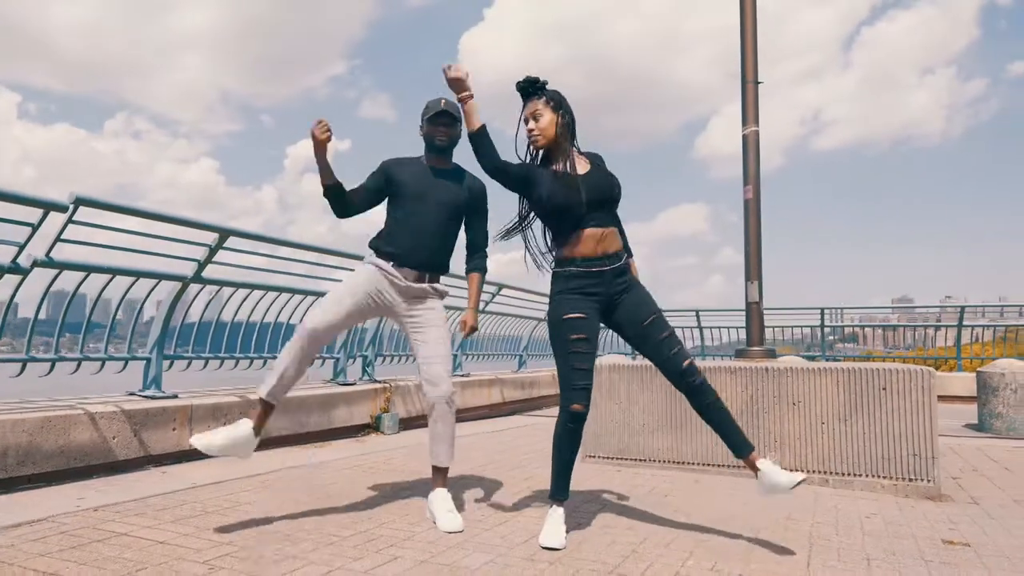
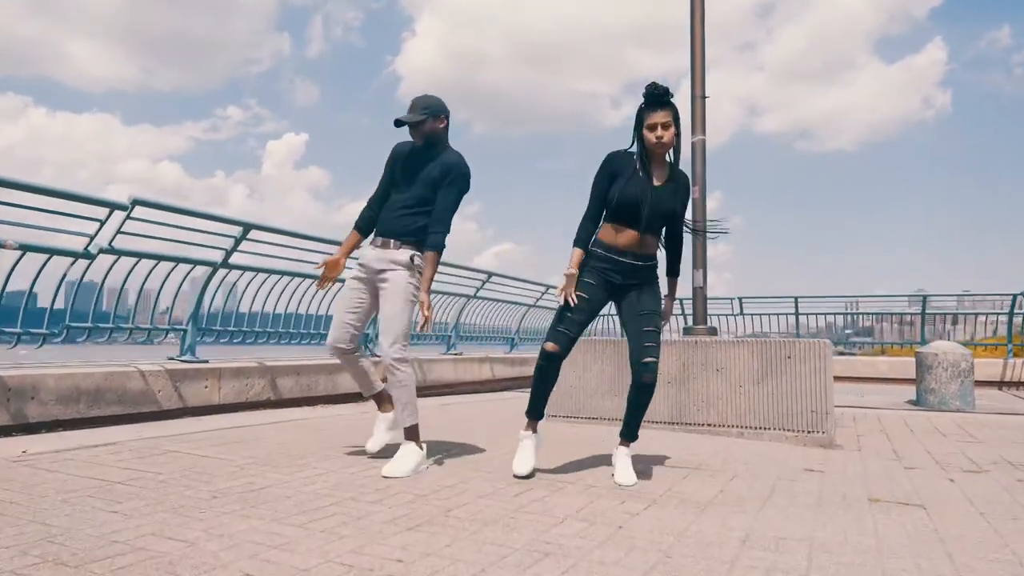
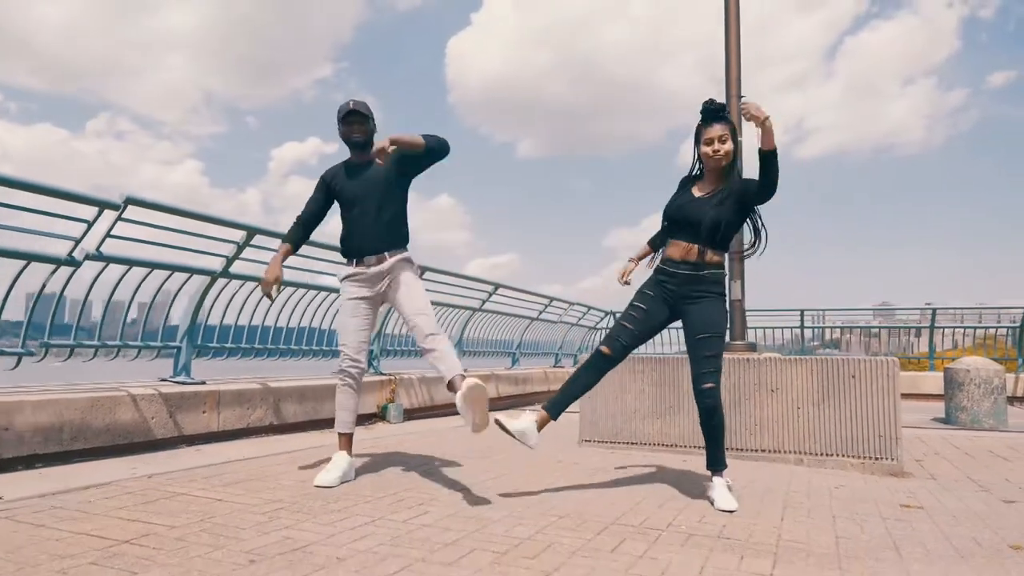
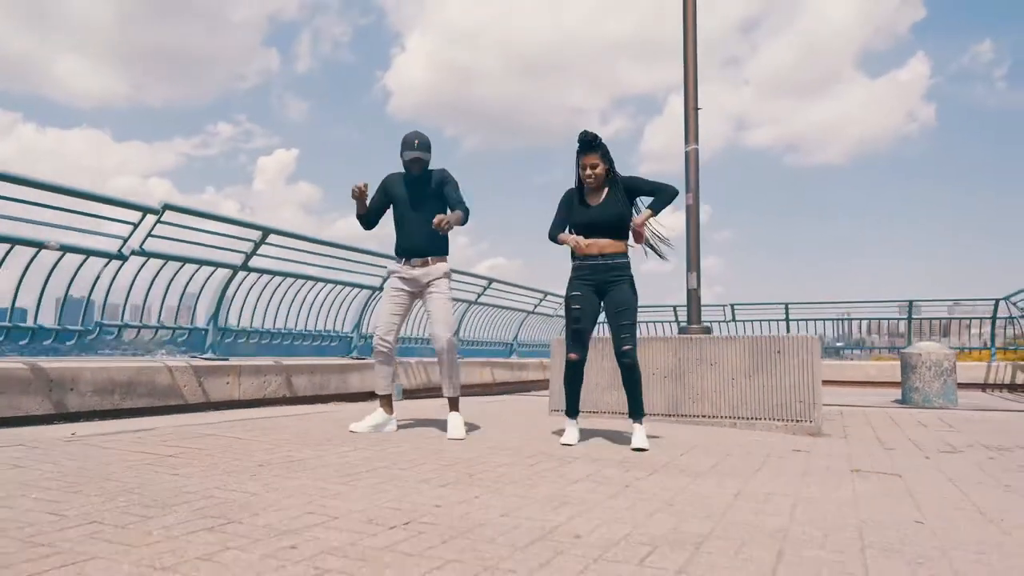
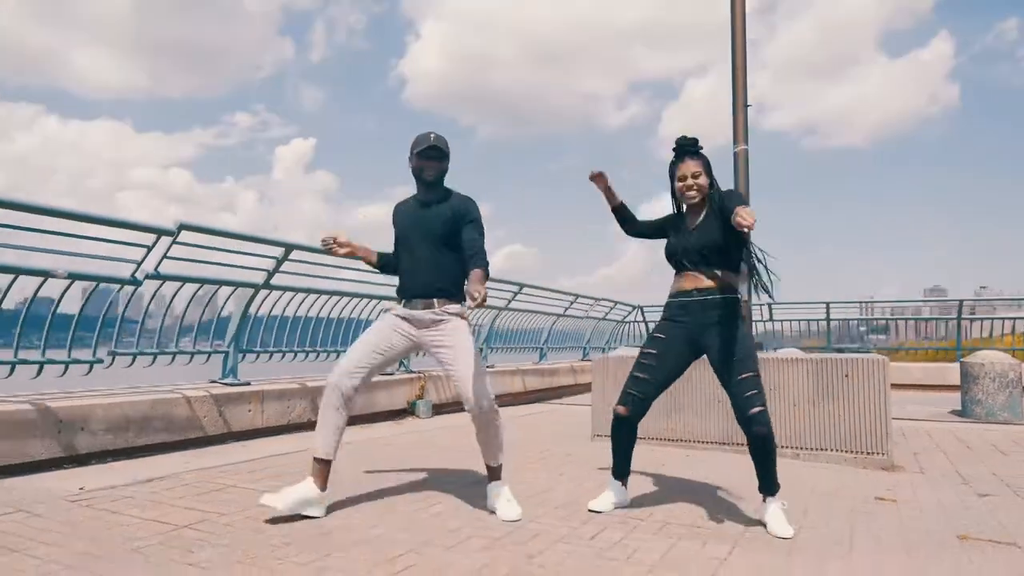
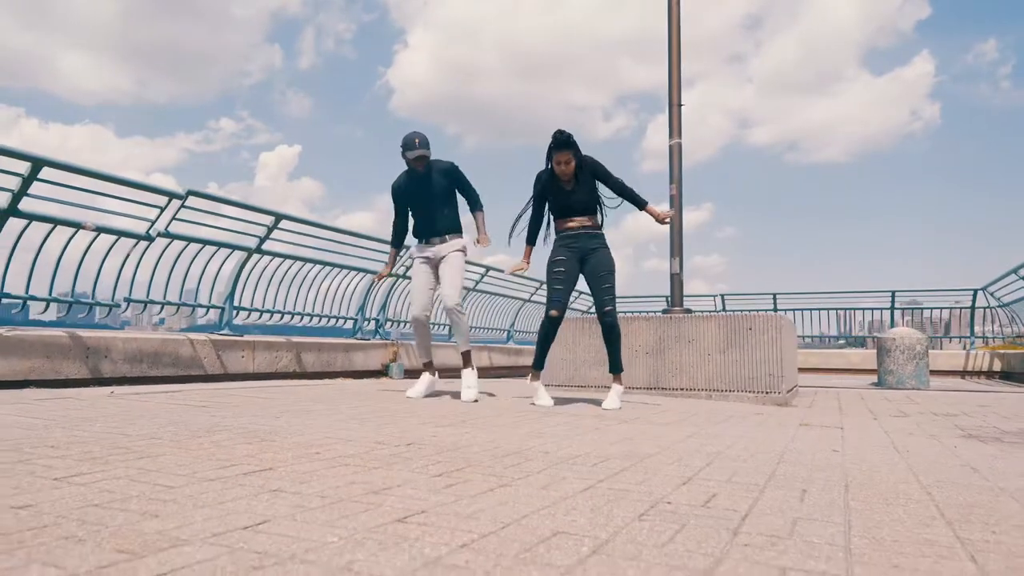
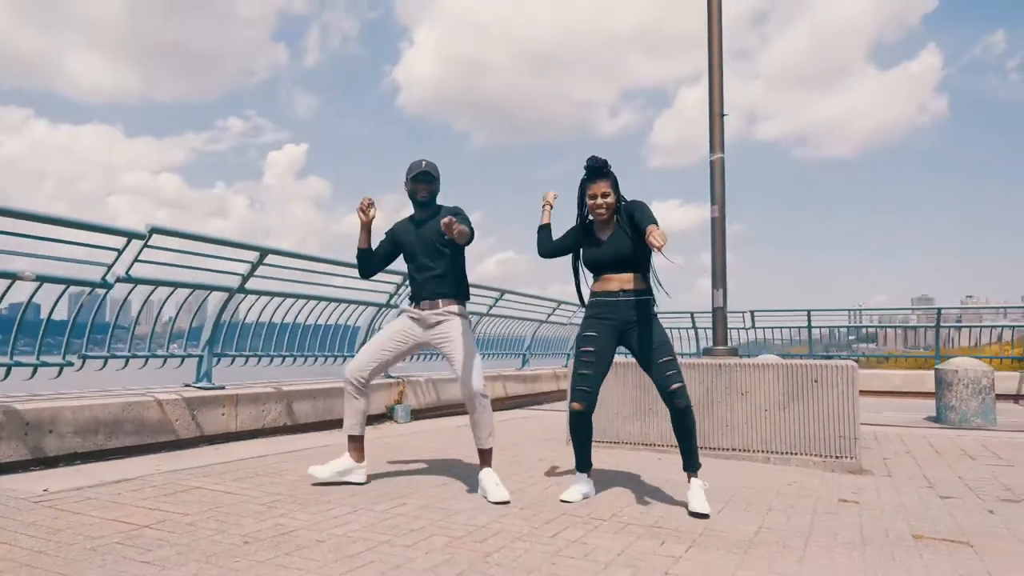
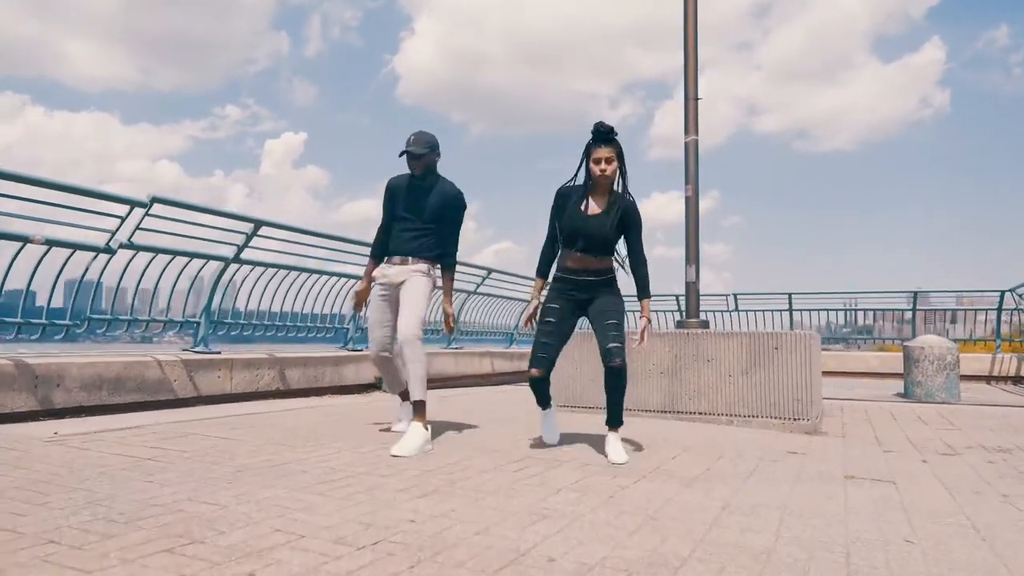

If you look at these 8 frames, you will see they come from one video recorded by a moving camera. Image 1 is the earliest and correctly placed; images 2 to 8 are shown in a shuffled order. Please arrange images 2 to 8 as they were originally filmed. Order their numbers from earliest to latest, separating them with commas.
3, 5, 7, 4, 6, 8, 2
